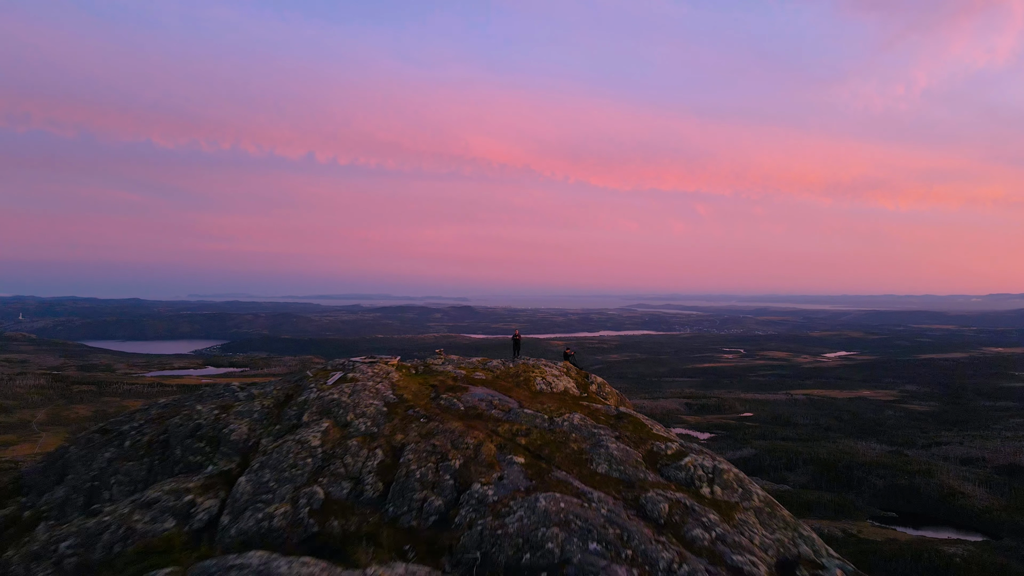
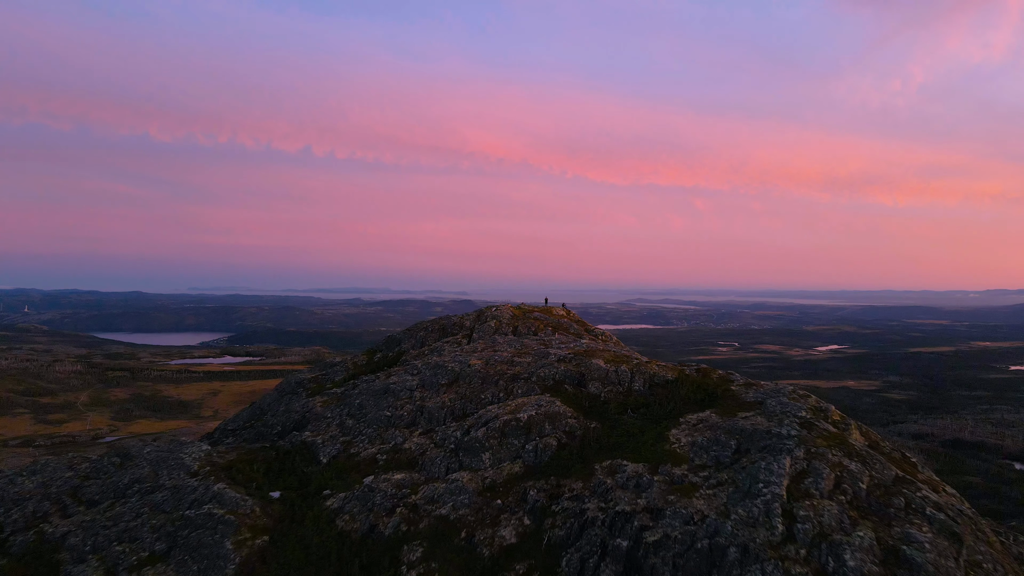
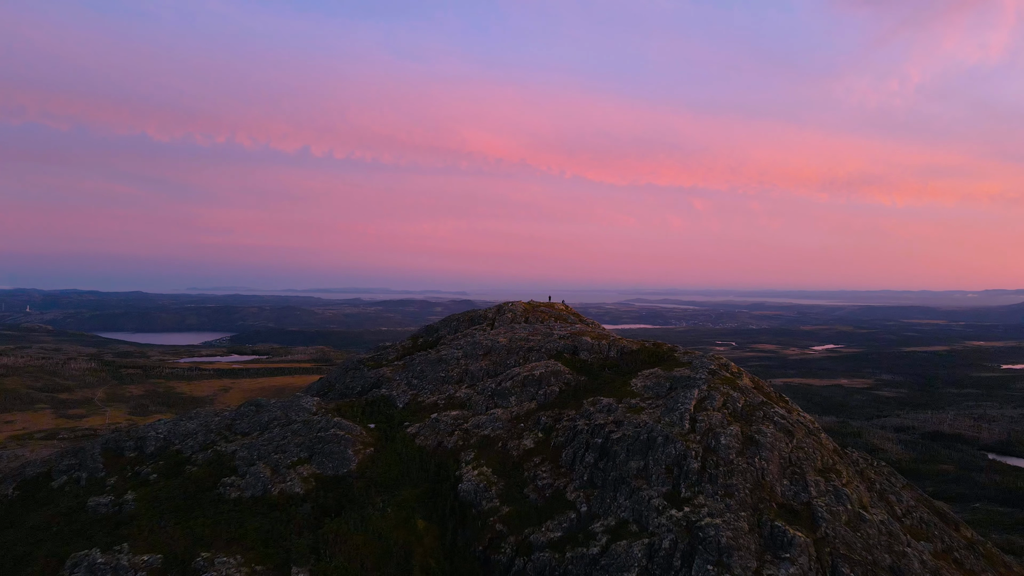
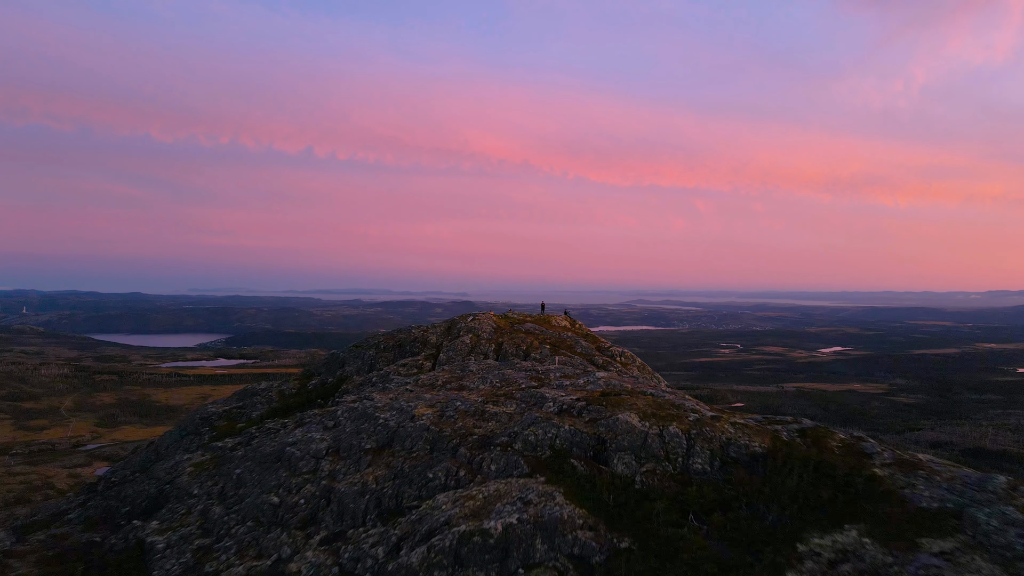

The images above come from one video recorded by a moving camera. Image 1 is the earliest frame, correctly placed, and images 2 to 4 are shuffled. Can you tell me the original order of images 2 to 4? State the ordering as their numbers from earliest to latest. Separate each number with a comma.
4, 2, 3
